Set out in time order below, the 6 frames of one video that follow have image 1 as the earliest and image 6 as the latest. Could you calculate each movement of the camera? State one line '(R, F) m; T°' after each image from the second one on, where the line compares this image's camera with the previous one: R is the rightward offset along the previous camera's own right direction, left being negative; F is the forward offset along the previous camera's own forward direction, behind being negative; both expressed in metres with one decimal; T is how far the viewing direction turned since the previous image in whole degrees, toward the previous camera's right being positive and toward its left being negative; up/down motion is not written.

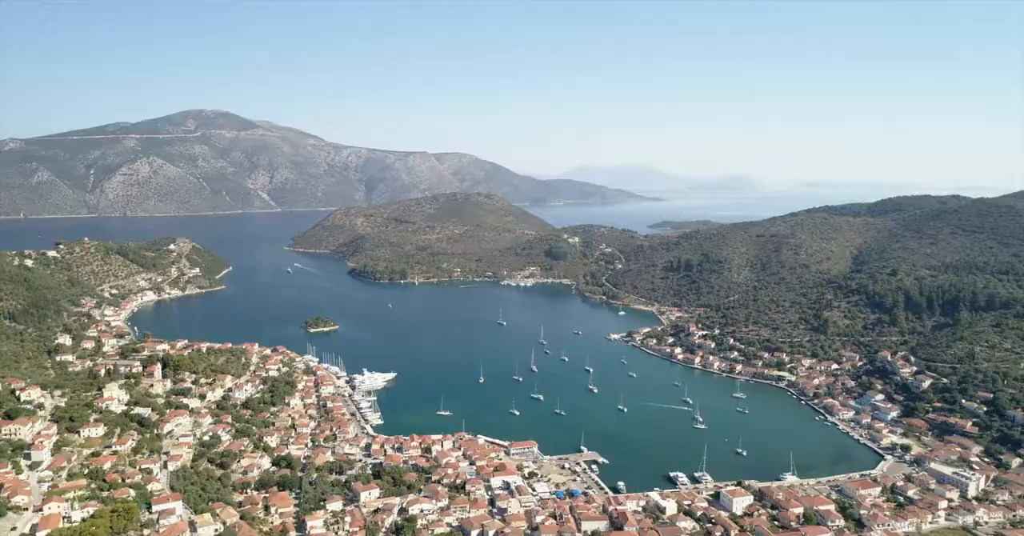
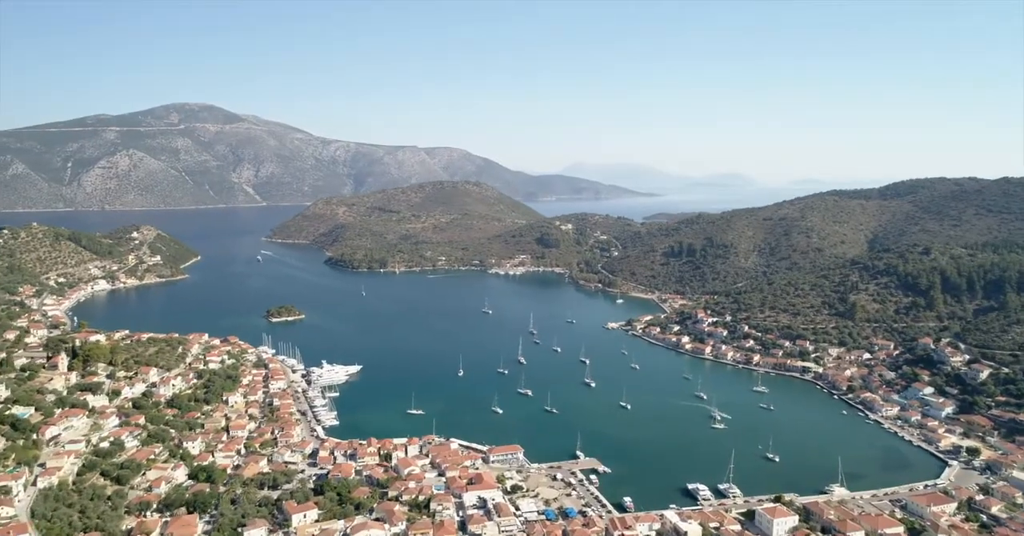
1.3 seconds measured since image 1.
(+0.3, +4.0) m; +1°
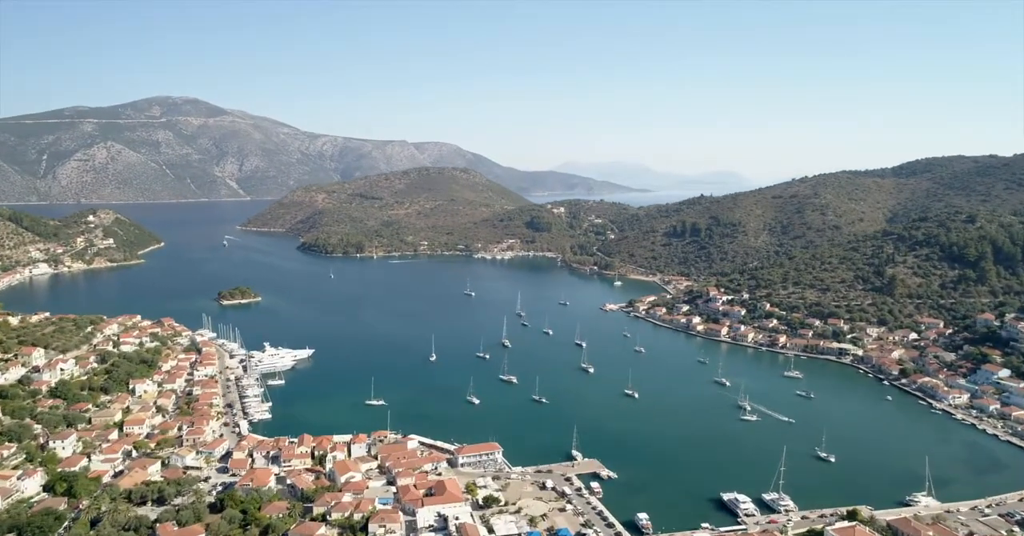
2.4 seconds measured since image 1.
(+0.3, +4.1) m; +1°
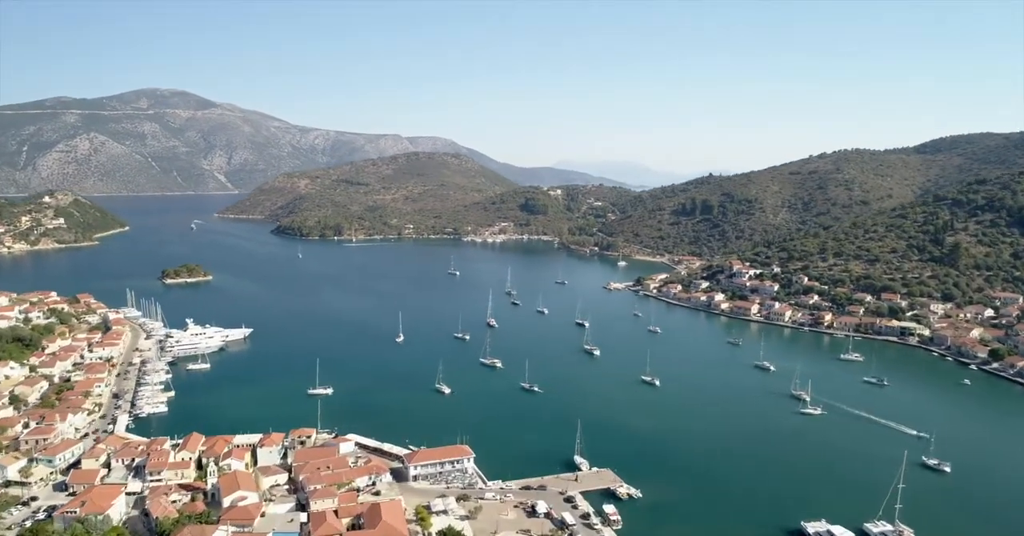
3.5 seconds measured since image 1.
(+0.3, +4.0) m; 0°
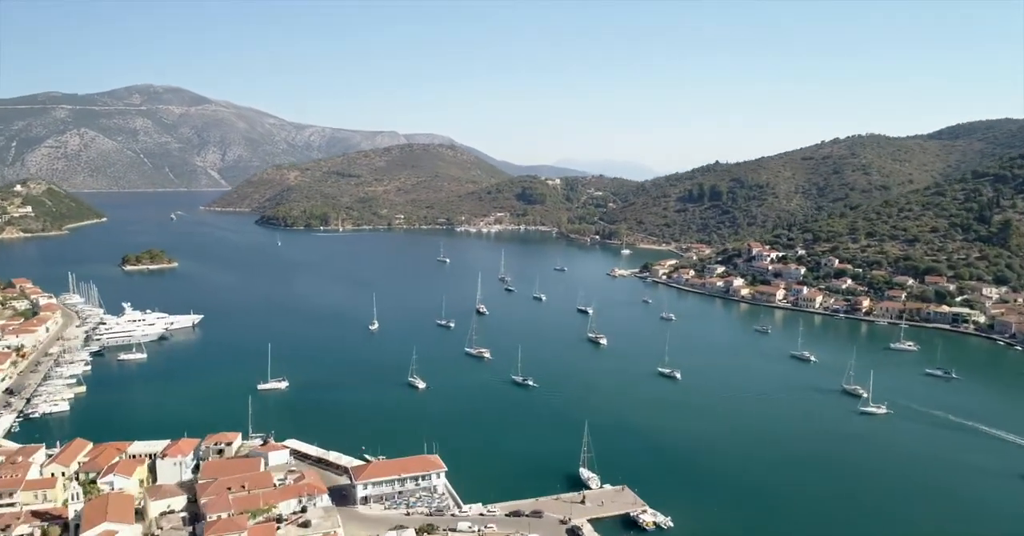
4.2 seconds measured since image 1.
(+0.1, +2.3) m; 0°
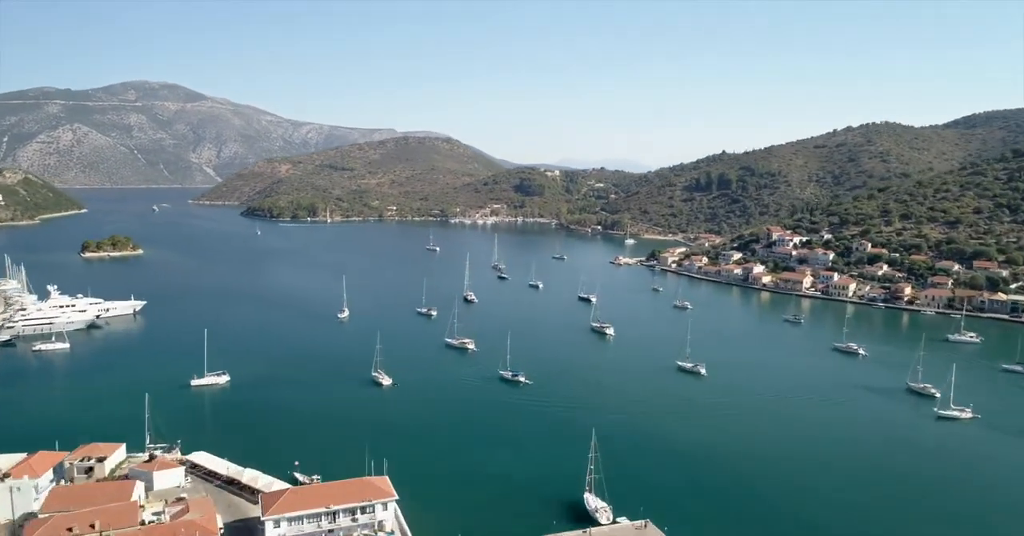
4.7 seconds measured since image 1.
(+0.1, +2.0) m; 0°
